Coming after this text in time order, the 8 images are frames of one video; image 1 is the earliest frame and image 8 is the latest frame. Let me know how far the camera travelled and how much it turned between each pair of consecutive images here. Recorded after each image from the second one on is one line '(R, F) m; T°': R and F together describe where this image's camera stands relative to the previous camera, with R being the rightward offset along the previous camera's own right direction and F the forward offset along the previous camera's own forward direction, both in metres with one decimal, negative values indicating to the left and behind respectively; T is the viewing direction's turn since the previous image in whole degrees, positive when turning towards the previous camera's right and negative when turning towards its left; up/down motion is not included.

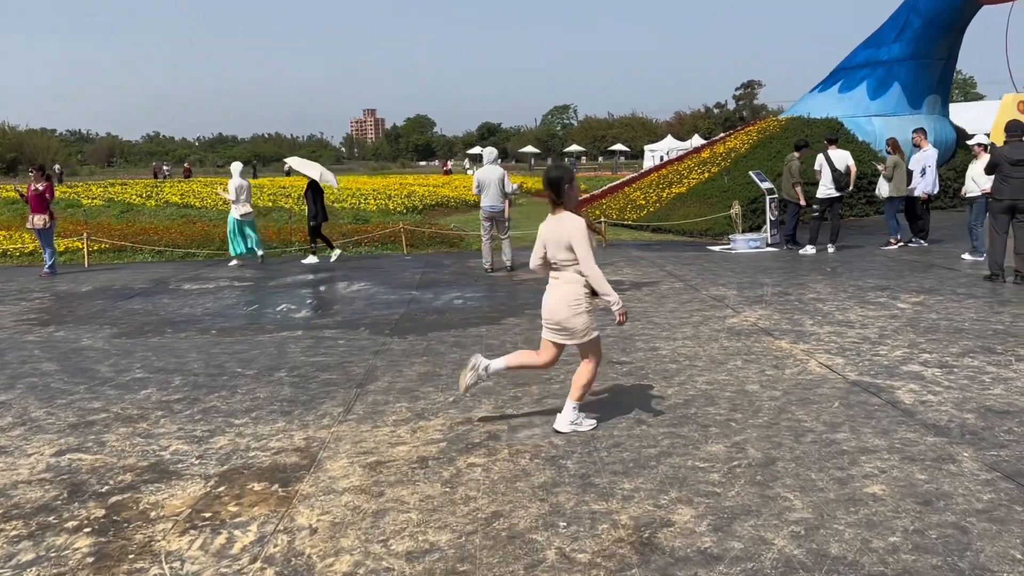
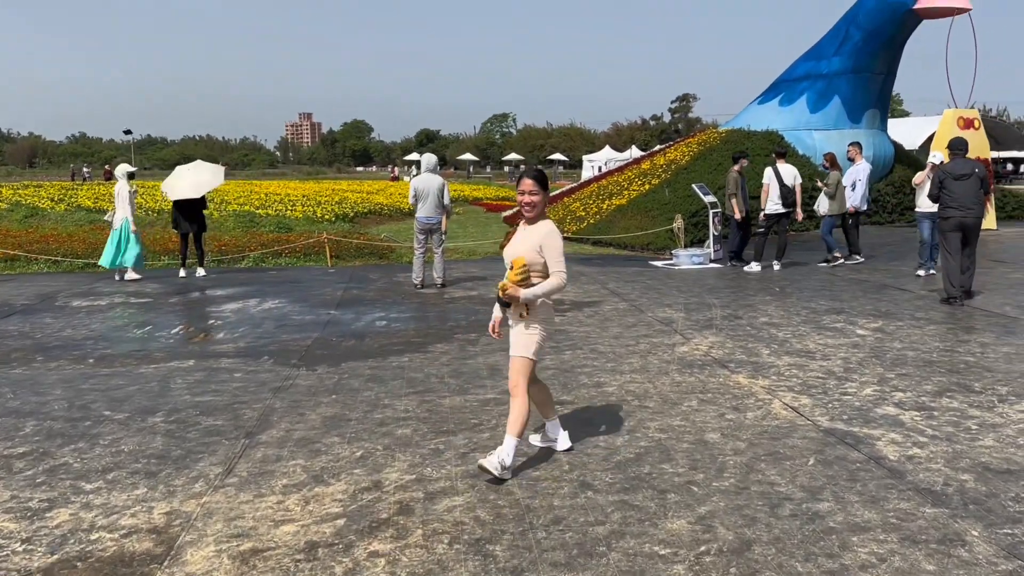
(+0.1, +0.8) m; +4°
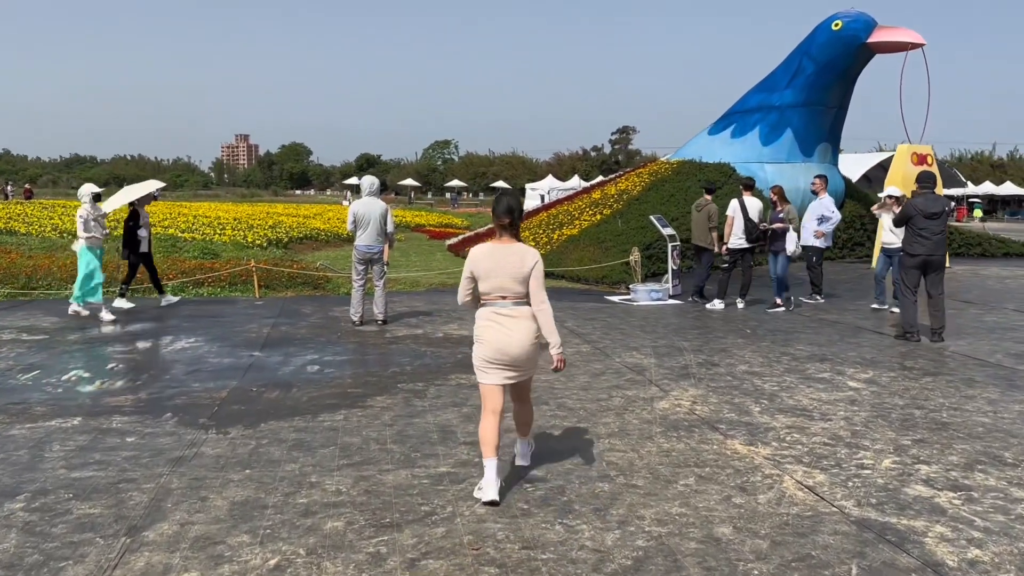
(-0.1, +0.9) m; +4°
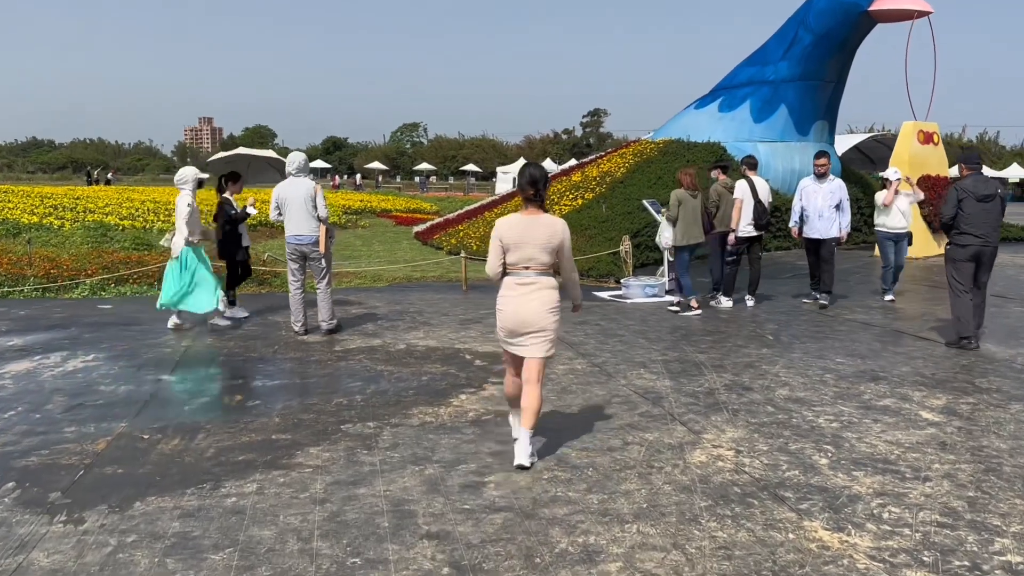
(0.0, +1.5) m; +2°
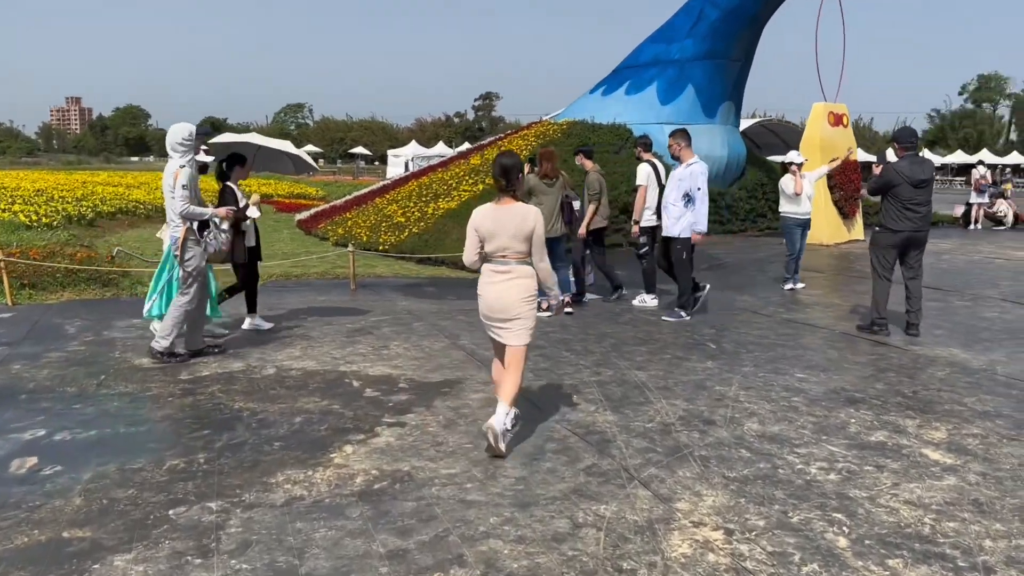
(0.0, +1.3) m; +7°
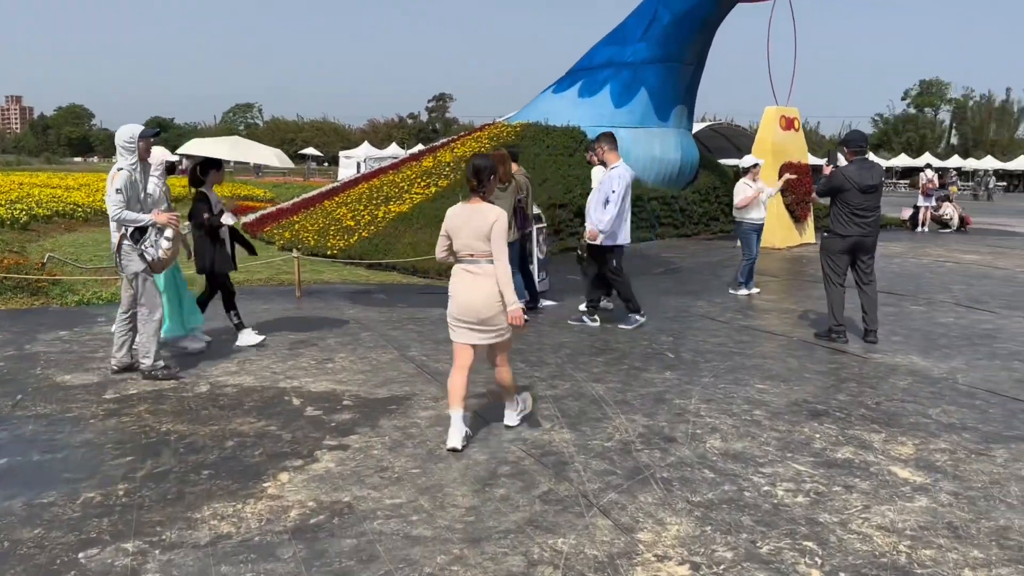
(0.0, +0.3) m; +3°
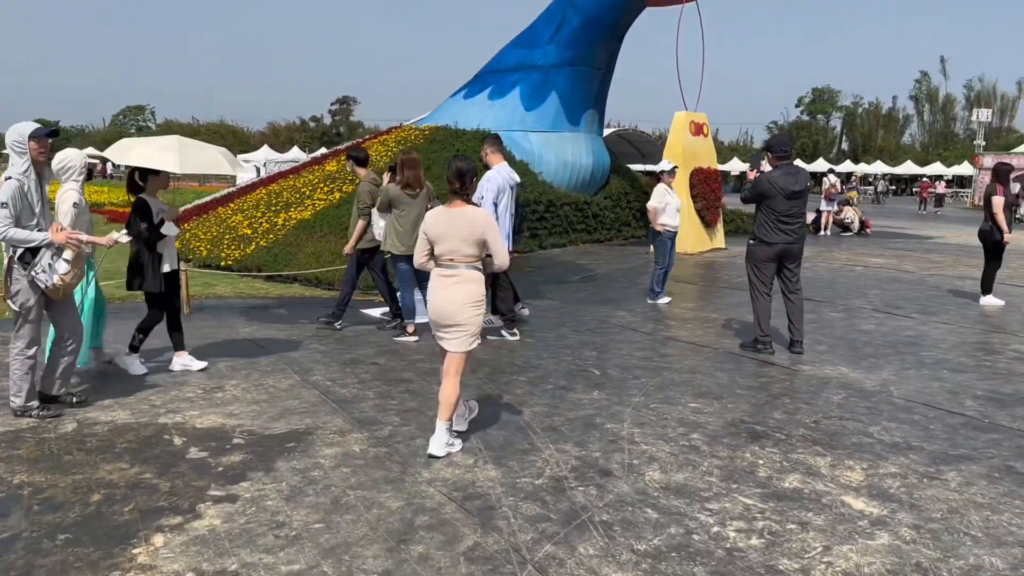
(0.0, +0.5) m; +6°
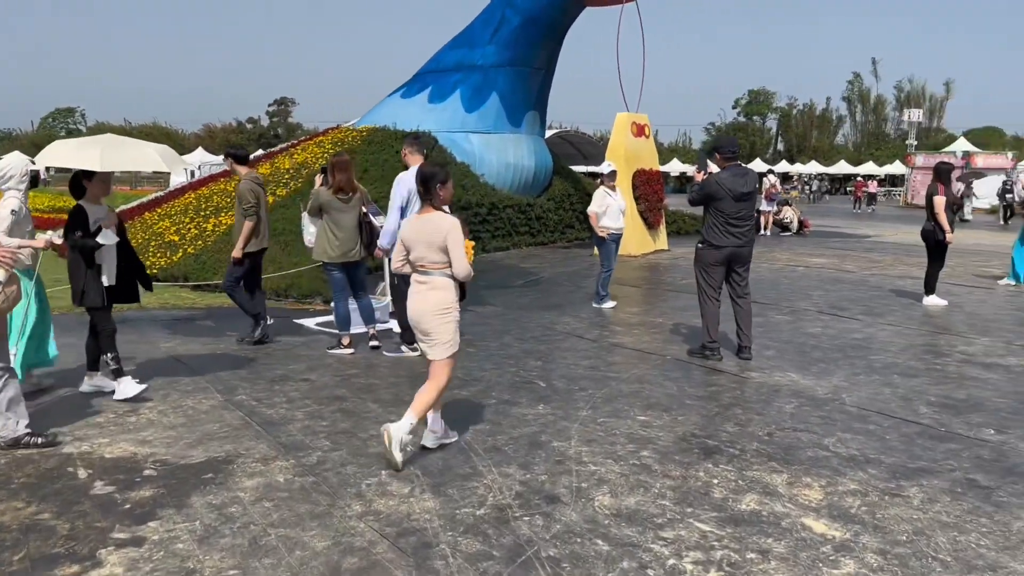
(0.0, +0.3) m; +4°
